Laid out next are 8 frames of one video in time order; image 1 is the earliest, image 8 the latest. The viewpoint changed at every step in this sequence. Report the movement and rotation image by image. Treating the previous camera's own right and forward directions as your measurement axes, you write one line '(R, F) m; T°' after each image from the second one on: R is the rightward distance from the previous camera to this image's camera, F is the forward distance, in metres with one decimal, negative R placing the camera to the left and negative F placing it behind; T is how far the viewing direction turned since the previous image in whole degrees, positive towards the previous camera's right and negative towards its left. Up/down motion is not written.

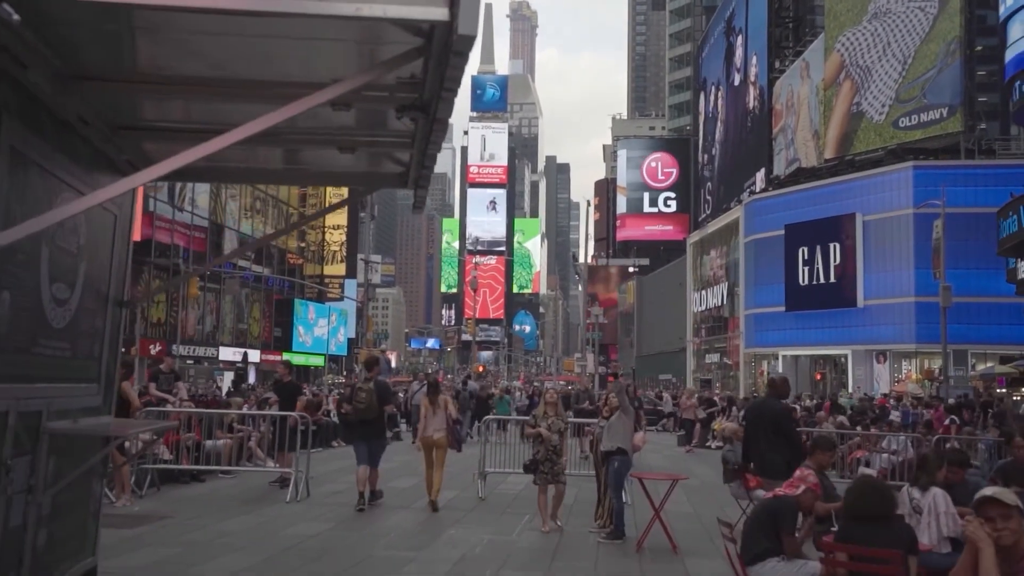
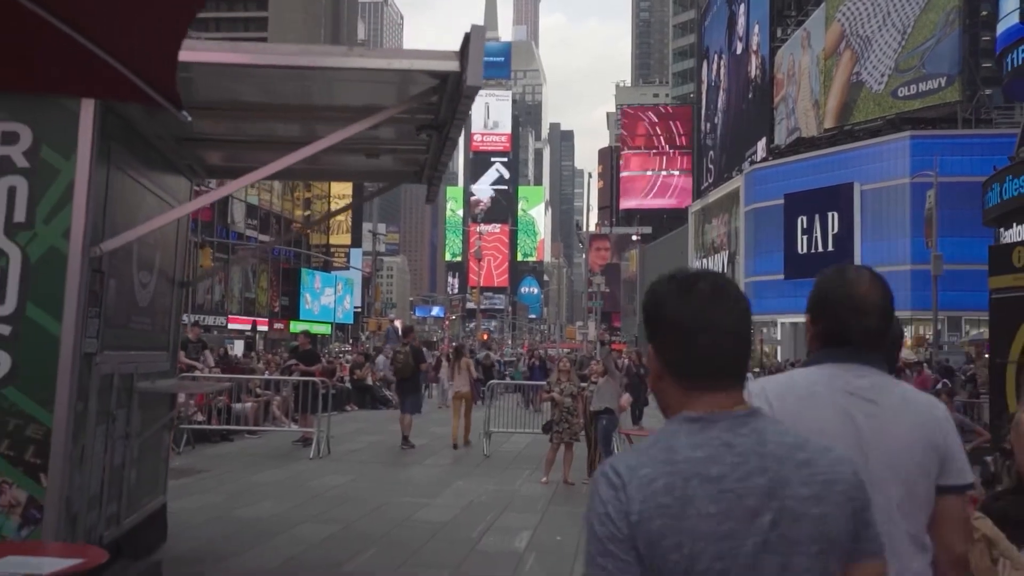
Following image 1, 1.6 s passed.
(0.0, -1.2) m; 0°
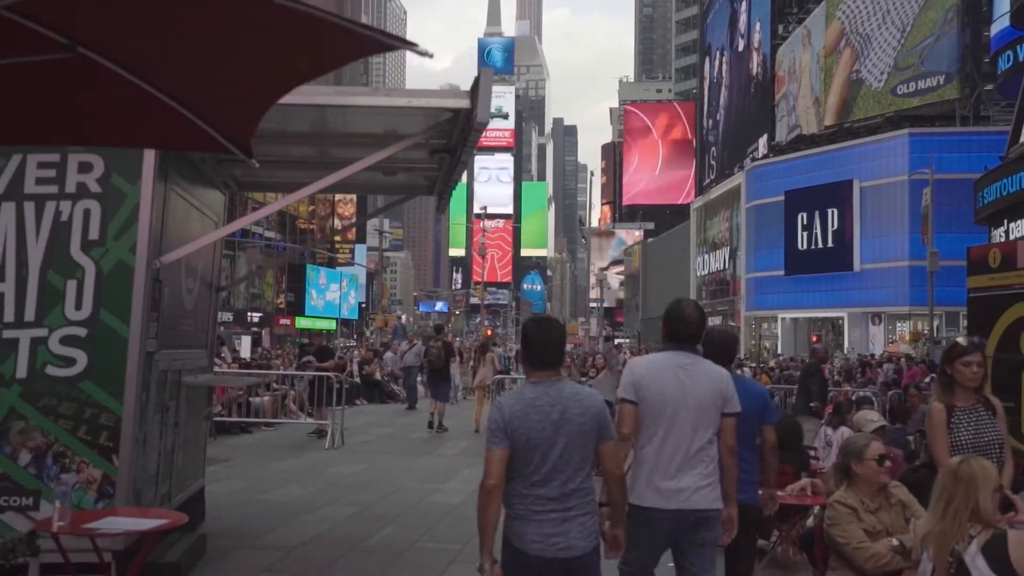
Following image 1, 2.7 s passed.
(0.0, -0.8) m; 0°
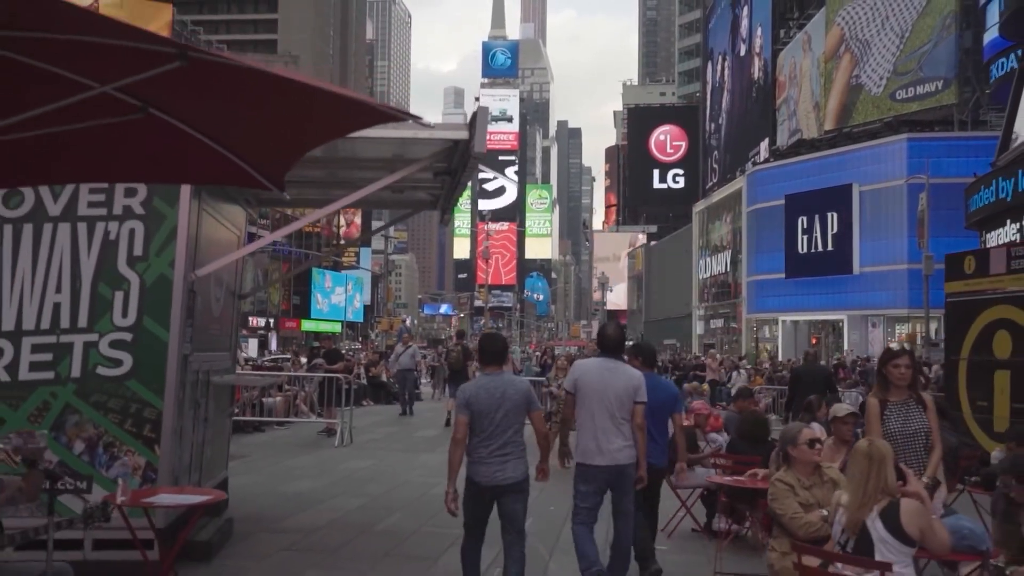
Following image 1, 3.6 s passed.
(+0.1, -0.8) m; 0°
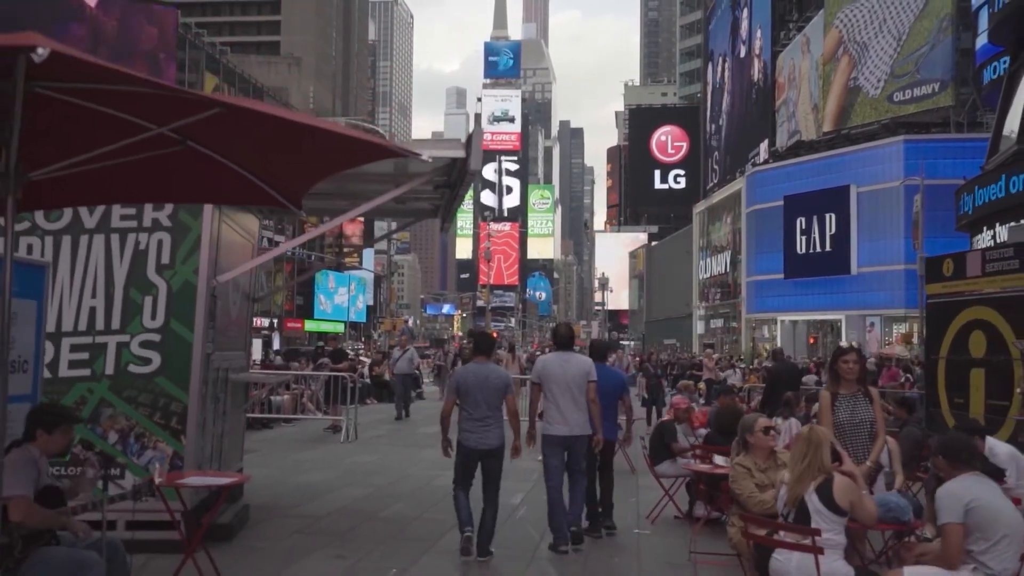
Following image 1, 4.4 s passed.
(+0.1, -0.7) m; 0°
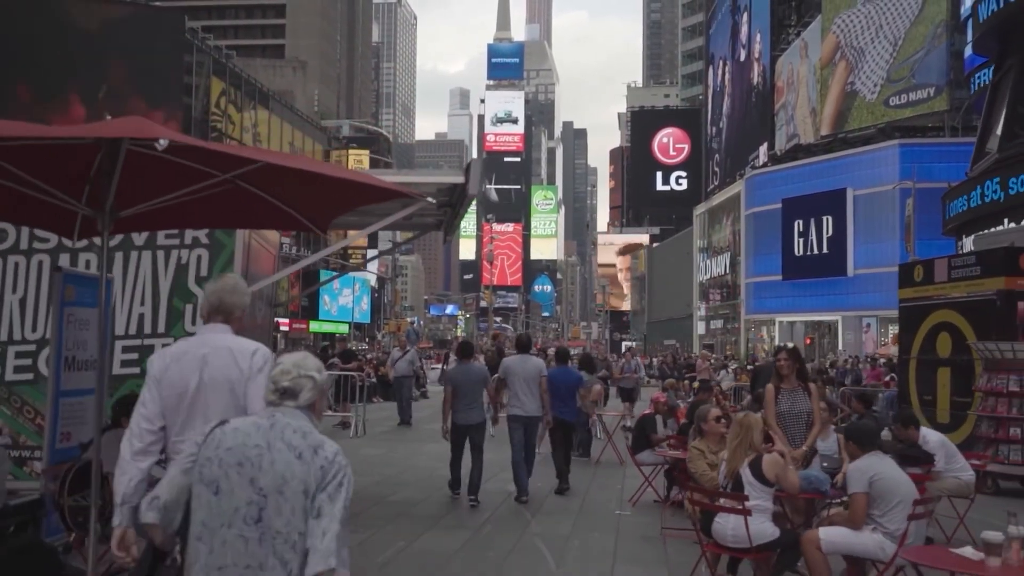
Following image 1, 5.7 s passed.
(+0.1, -1.1) m; 0°
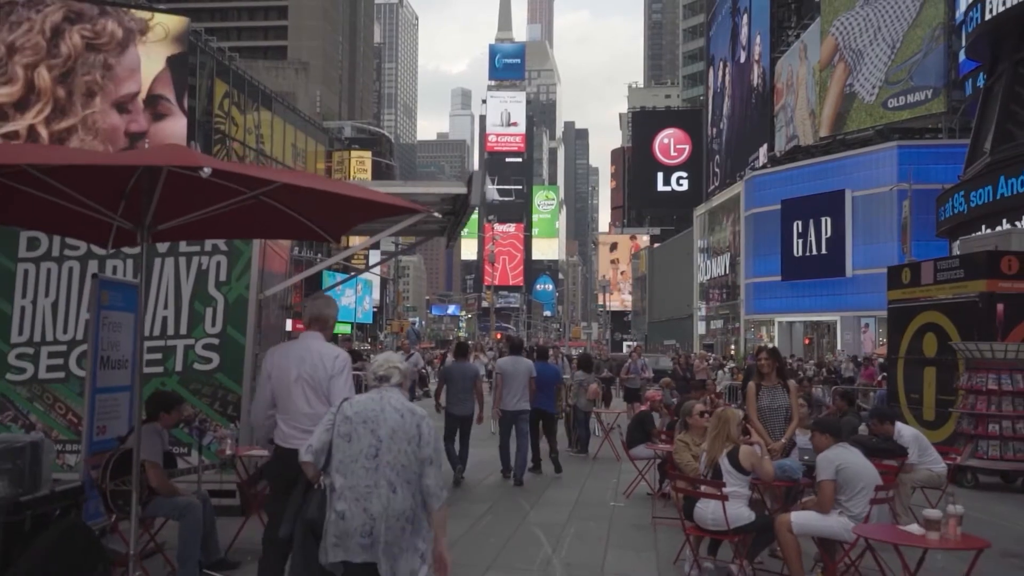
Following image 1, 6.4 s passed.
(0.0, -0.6) m; 0°
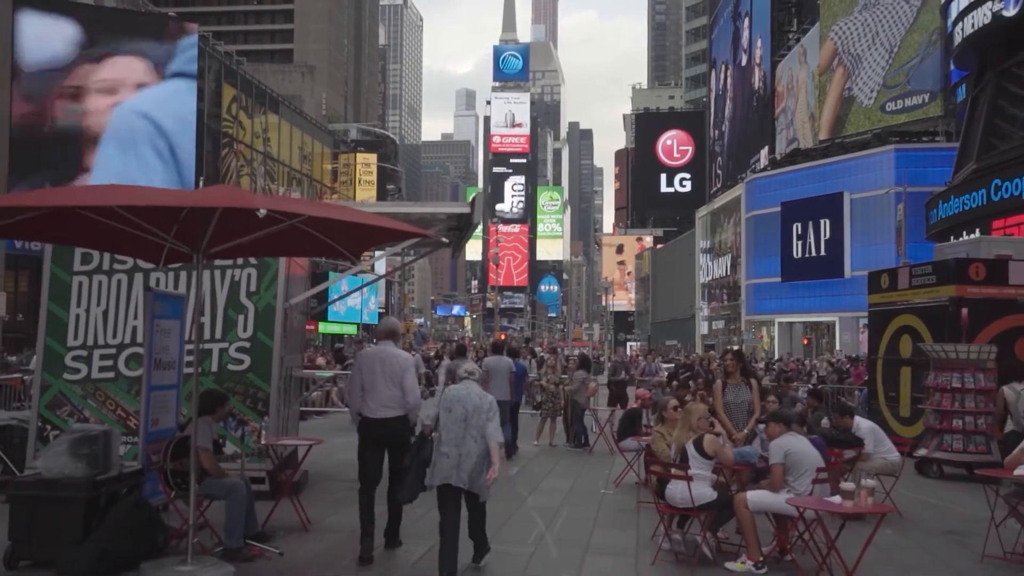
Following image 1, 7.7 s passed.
(+0.1, -1.1) m; 0°
